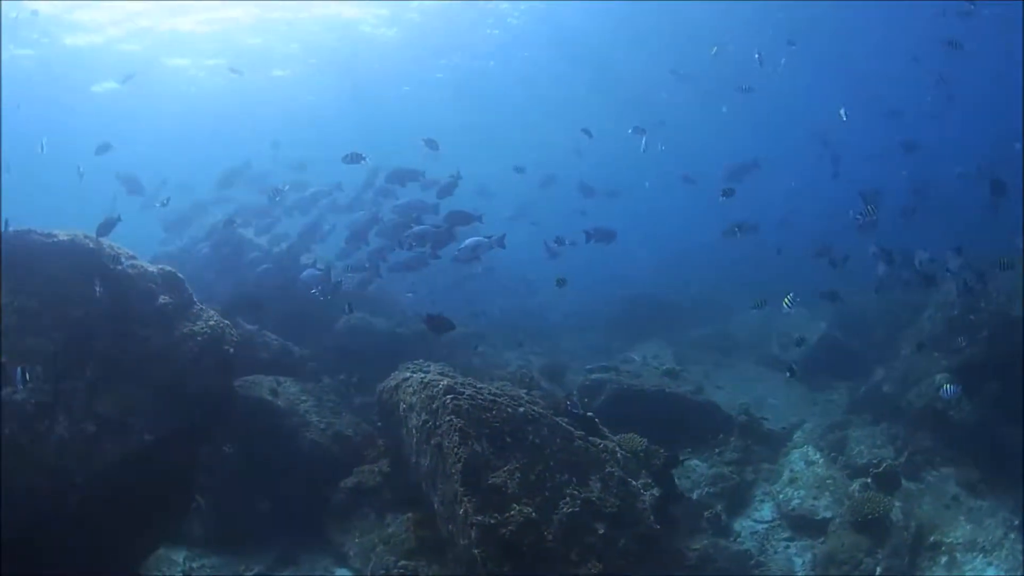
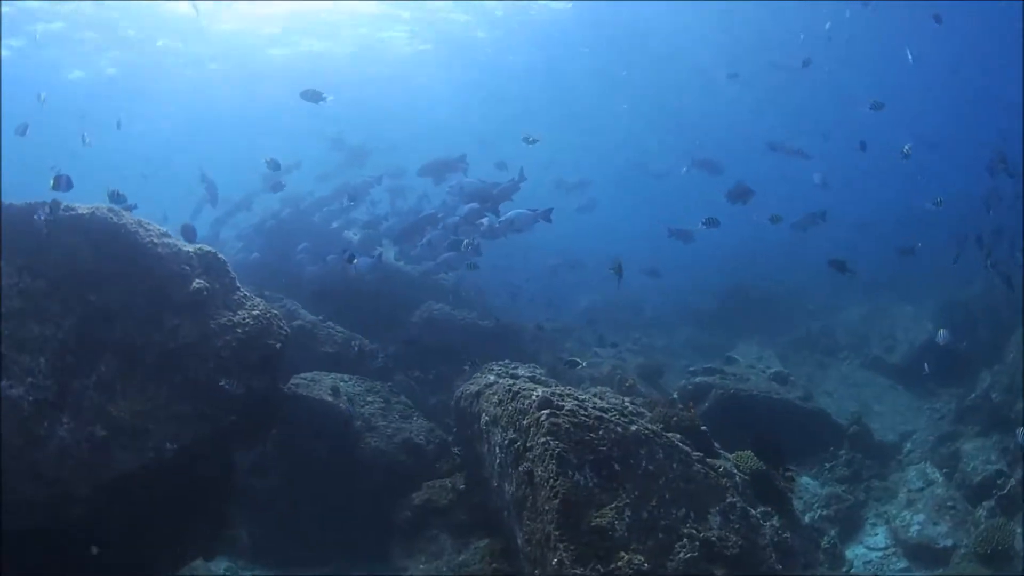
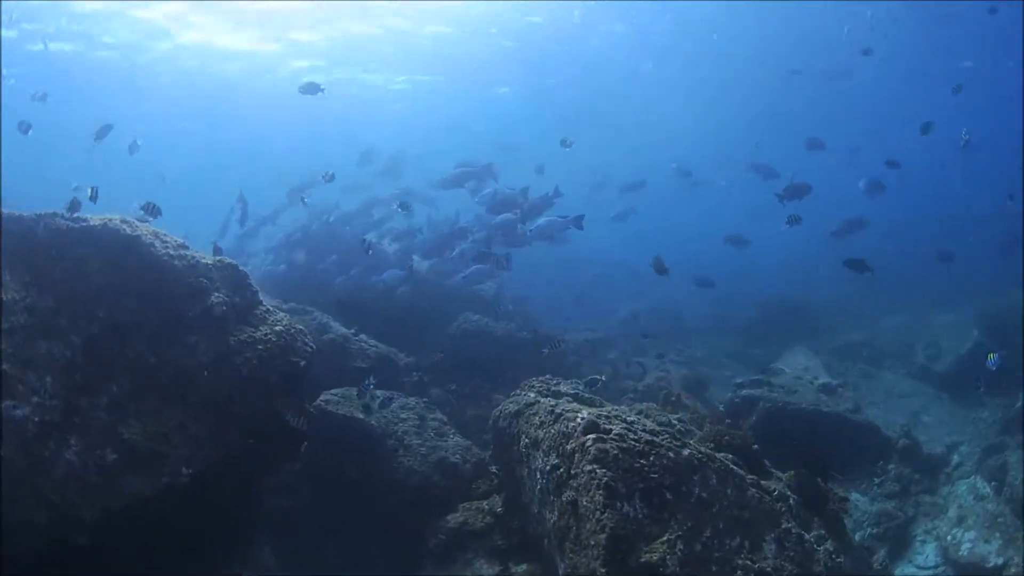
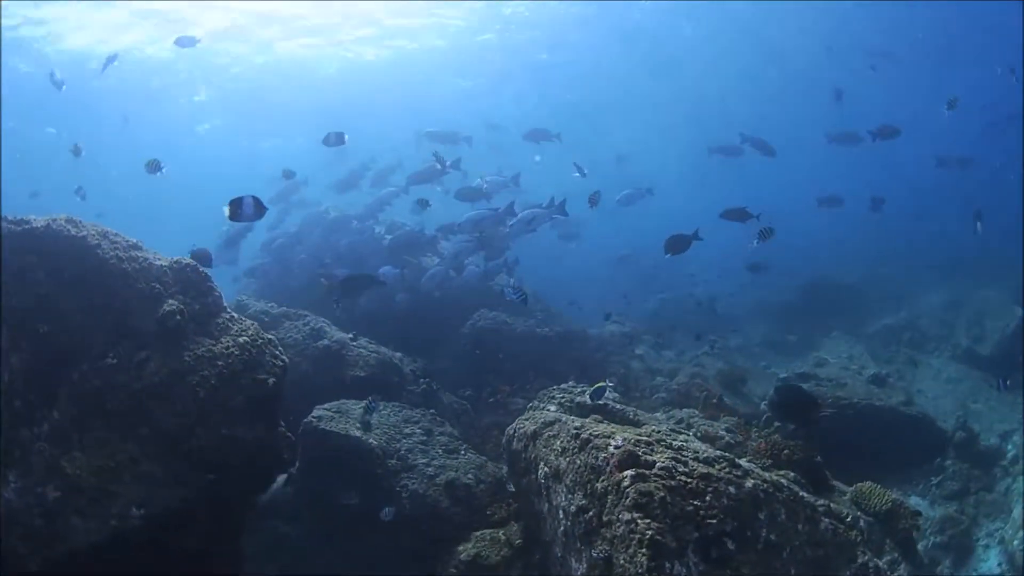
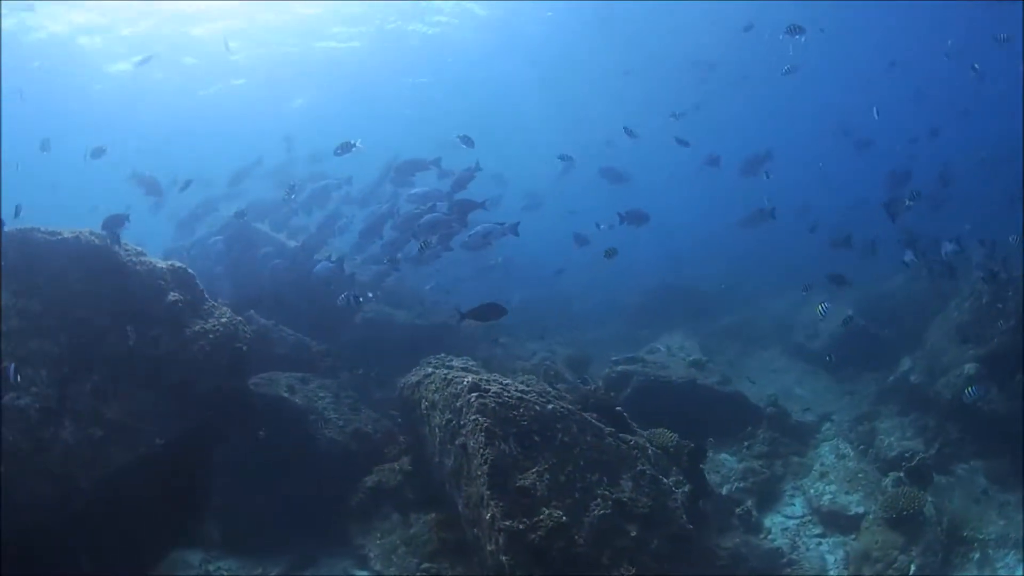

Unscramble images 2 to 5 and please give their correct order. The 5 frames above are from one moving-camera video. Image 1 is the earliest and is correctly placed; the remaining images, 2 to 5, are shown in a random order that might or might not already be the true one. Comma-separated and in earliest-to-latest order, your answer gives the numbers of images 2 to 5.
5, 2, 3, 4
